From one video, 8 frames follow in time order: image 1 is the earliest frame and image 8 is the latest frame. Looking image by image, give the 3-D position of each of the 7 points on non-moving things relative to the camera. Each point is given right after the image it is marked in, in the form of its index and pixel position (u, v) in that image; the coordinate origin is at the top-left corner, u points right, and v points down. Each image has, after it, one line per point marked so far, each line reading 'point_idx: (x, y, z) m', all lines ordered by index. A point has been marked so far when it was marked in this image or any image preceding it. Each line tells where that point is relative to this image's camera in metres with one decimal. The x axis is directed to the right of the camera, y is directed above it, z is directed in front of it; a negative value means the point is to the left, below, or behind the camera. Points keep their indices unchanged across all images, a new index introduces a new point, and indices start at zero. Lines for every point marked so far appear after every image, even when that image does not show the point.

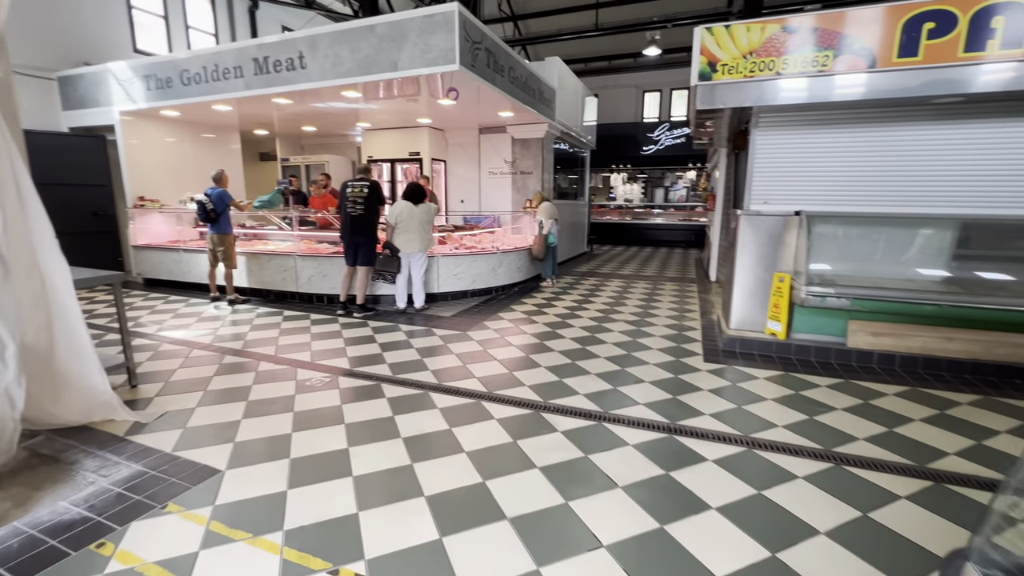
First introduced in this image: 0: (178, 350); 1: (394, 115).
0: (-2.8, -0.5, +3.8) m
1: (-1.8, +2.7, +7.0) m
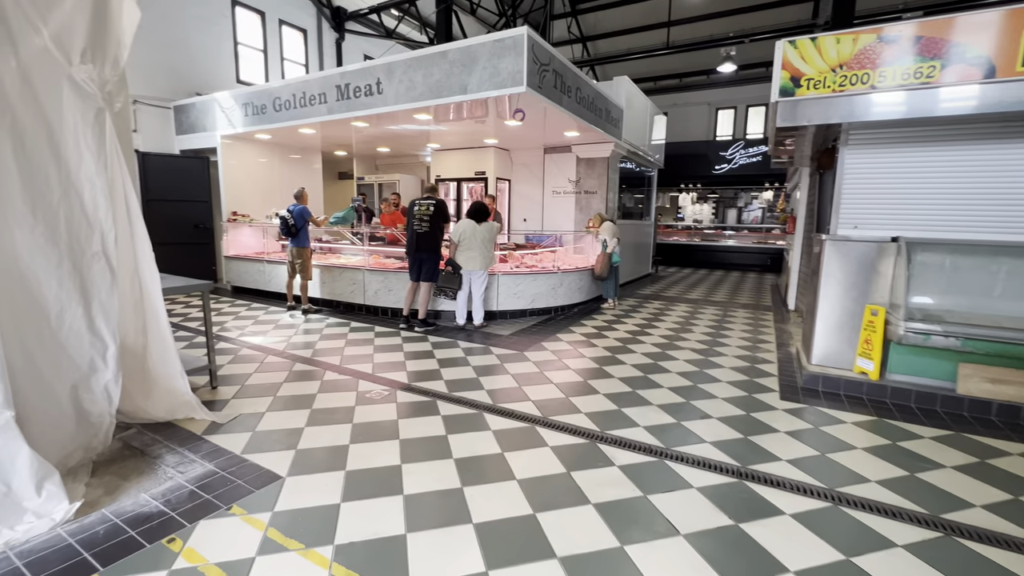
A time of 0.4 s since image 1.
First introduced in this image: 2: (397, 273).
0: (-2.3, -0.6, +4.1) m
1: (-0.8, +2.5, +7.2) m
2: (-1.4, +0.2, +5.4) m
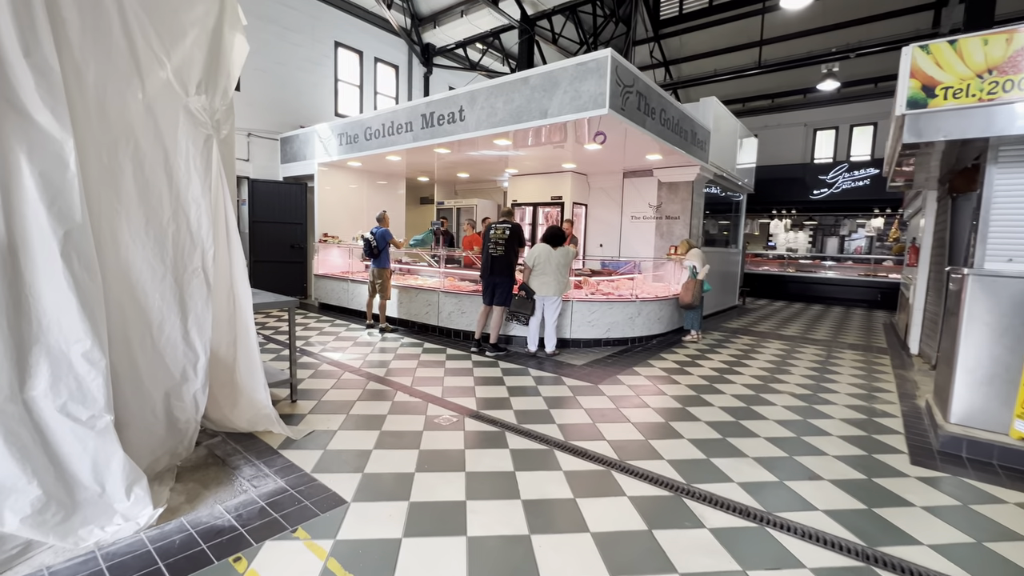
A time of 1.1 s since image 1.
0: (-1.7, -0.8, +4.2) m
1: (+0.5, +2.0, +7.3) m
2: (-0.5, -0.1, +5.4) m
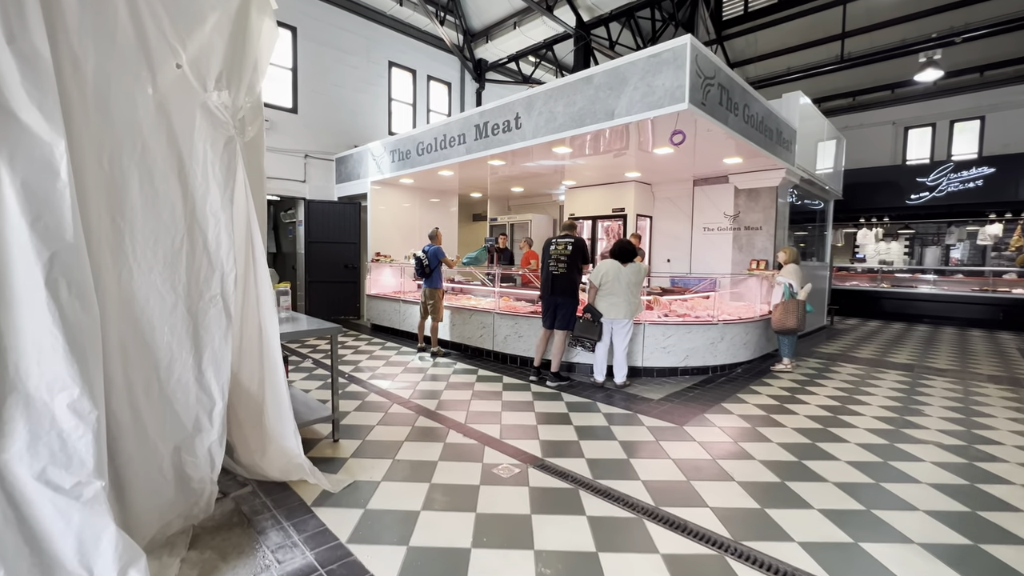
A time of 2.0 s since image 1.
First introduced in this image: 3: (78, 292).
0: (-1.1, -1.0, +3.9) m
1: (+1.3, +1.8, +6.7) m
2: (+0.2, -0.3, +5.0) m
3: (-1.4, 0.0, +1.4) m
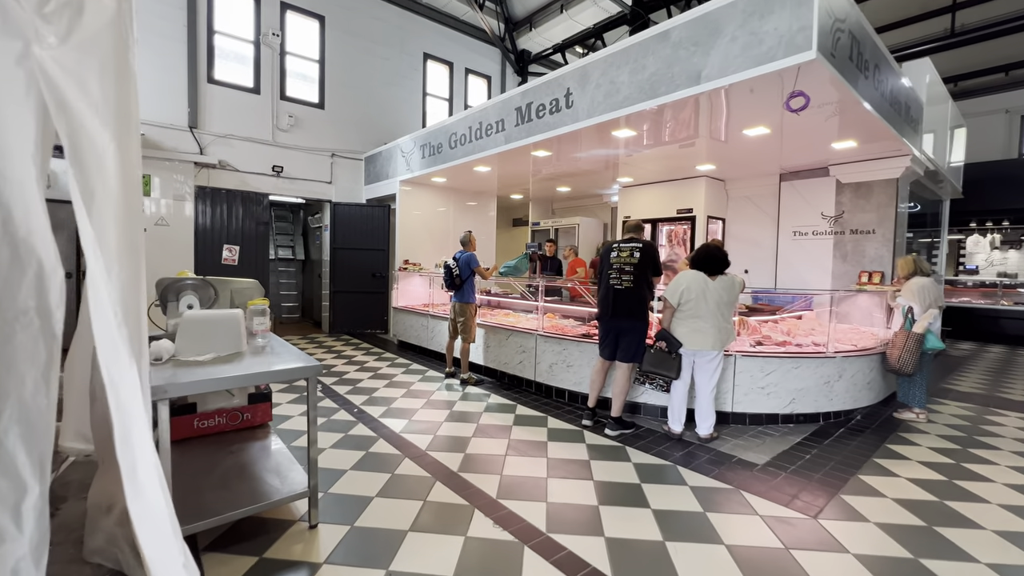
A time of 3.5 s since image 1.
0: (-0.8, -1.1, +3.0) m
1: (+1.9, +1.6, +5.7) m
2: (+0.6, -0.5, +4.0) m
3: (-1.3, -0.1, +0.6) m
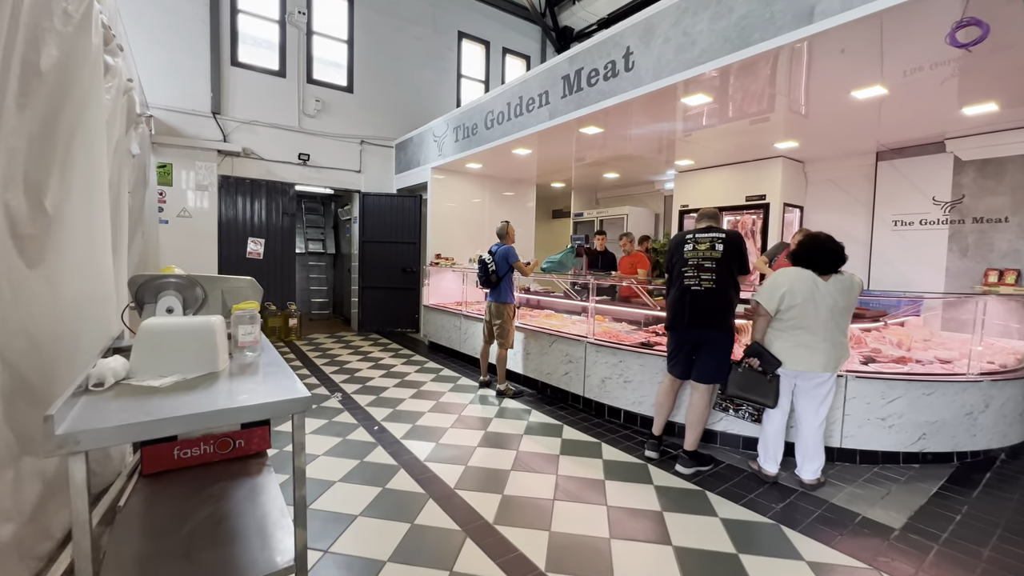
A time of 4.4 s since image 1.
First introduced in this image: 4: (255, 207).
0: (-0.5, -1.1, +2.4) m
1: (+2.4, +1.6, +4.8) m
2: (+0.9, -0.5, +3.3) m
3: (-1.2, -0.1, 0.0) m
4: (-3.5, +1.1, +6.2) m
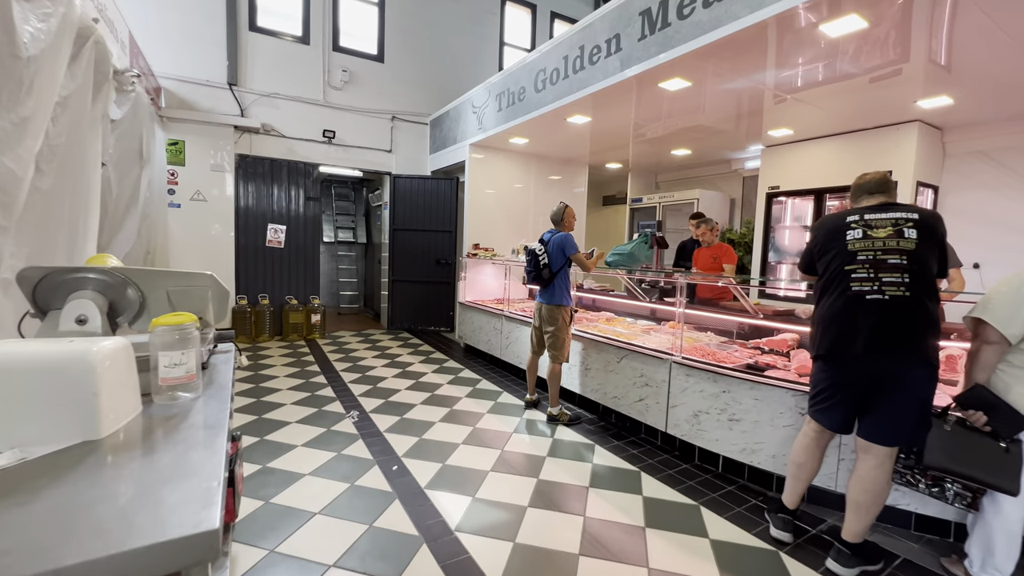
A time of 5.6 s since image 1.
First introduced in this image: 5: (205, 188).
0: (-0.3, -1.1, +1.6) m
1: (+2.9, +1.6, +3.8) m
2: (+1.3, -0.5, +2.4) m
3: (-1.1, -0.2, -0.7) m
4: (-2.9, +1.2, +5.6) m
5: (-3.5, +1.1, +5.1) m
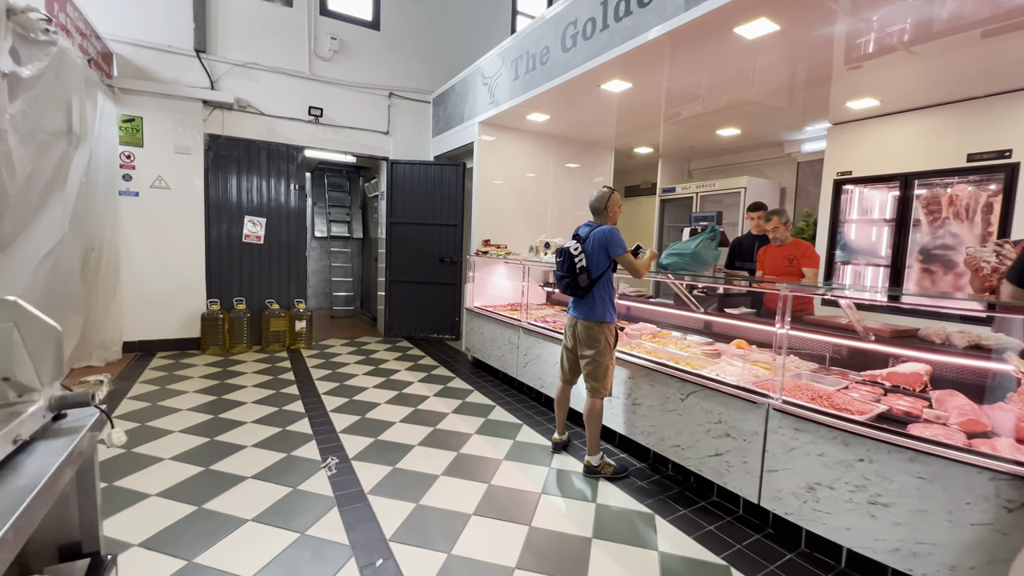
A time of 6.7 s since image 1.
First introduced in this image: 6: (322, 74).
0: (-0.1, -1.2, +0.8) m
1: (+3.0, +1.5, +2.9) m
2: (+1.4, -0.6, +1.6) m
3: (-1.0, -0.3, -1.5) m
4: (-2.8, +1.2, +4.8) m
5: (-3.3, +1.1, +4.4) m
6: (-2.1, +2.4, +5.0) m
